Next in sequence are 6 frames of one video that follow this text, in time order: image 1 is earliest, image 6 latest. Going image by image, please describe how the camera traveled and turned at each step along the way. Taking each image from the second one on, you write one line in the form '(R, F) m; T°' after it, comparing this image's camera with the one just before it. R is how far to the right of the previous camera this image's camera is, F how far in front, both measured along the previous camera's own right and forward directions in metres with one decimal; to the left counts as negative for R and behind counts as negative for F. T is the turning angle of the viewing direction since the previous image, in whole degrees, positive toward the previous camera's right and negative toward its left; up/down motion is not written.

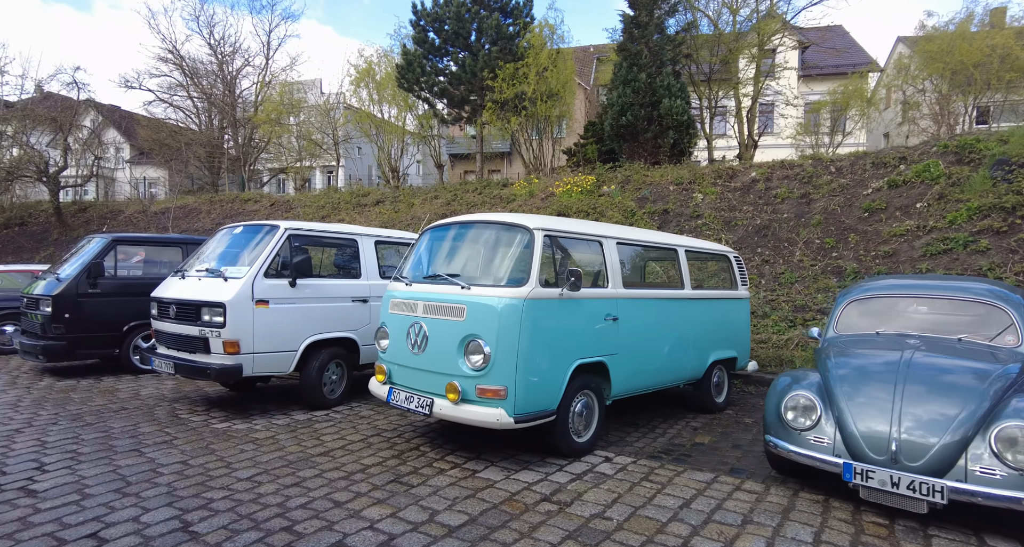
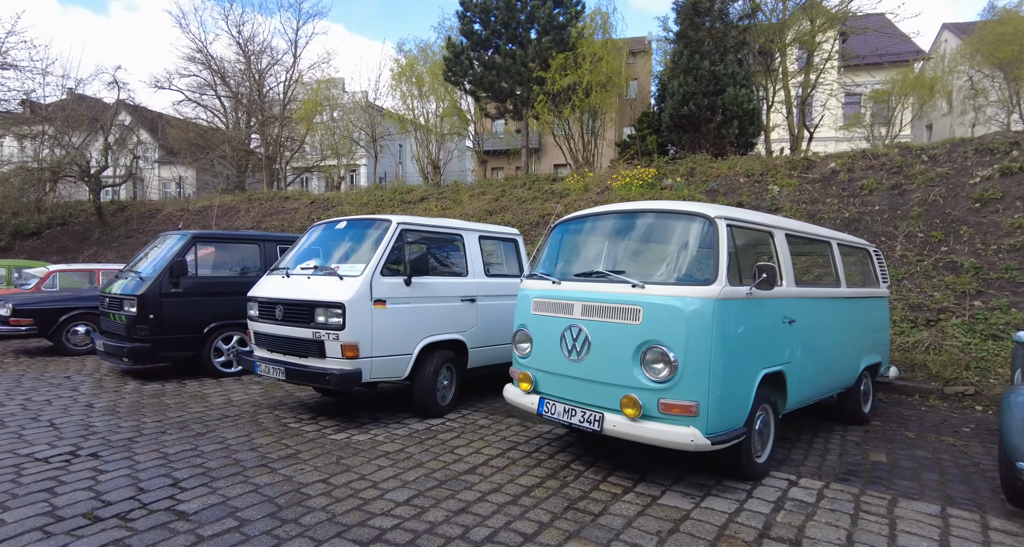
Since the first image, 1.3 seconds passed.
(-1.1, +0.4) m; -2°
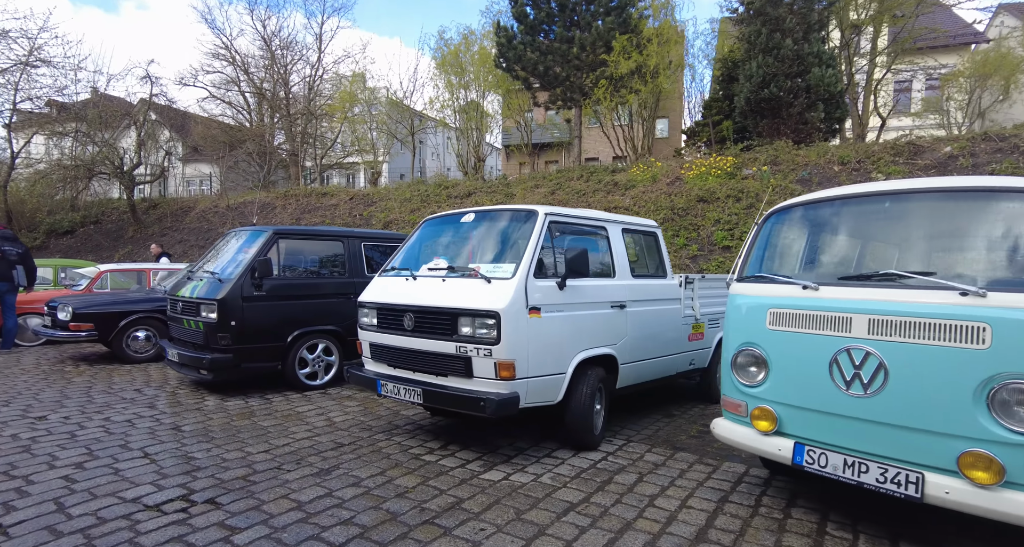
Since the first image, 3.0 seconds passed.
(-1.3, +0.9) m; -2°
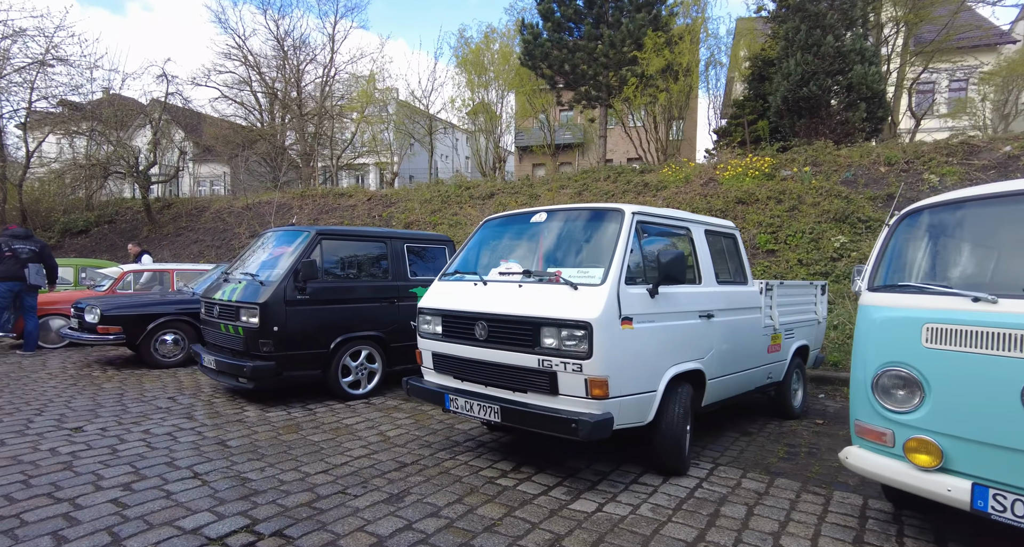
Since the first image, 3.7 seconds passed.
(-0.6, +0.4) m; -1°
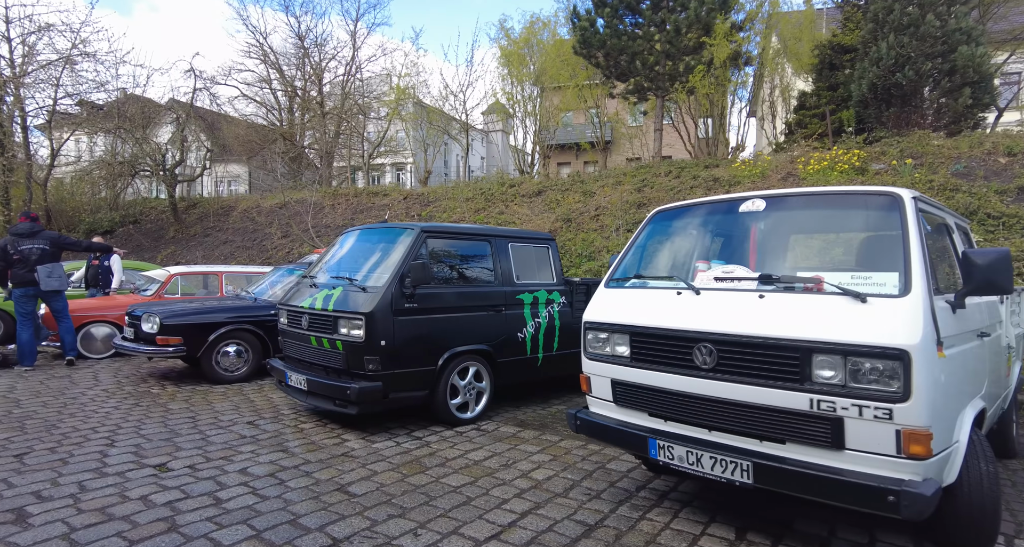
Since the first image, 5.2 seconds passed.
(-1.3, +1.0) m; -1°
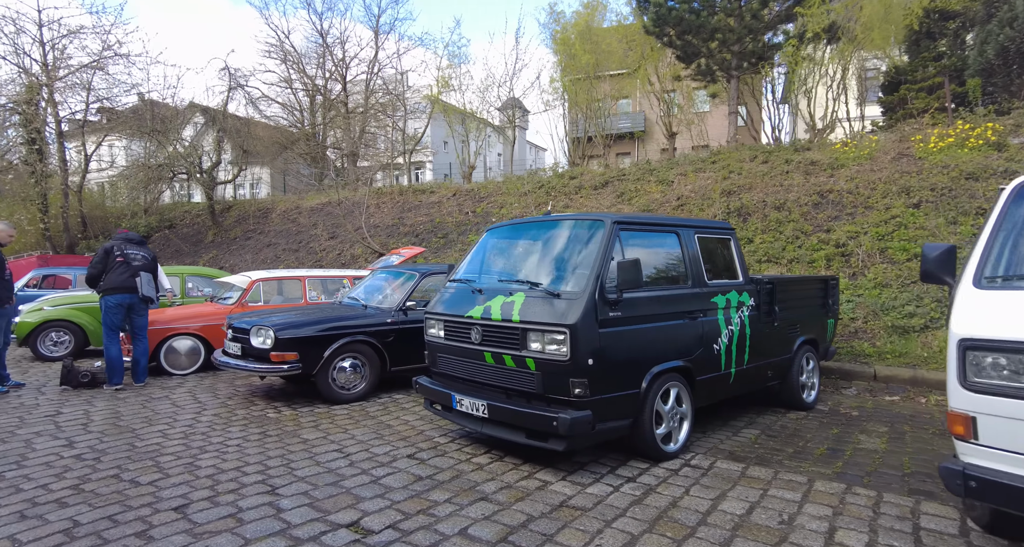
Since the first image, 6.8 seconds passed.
(-1.7, +1.0) m; -2°
